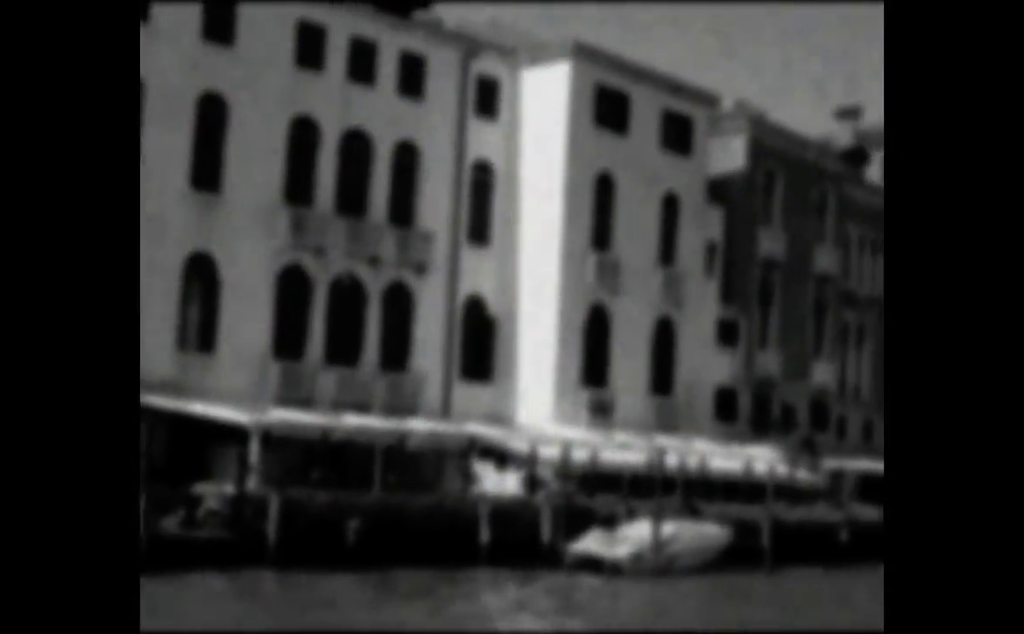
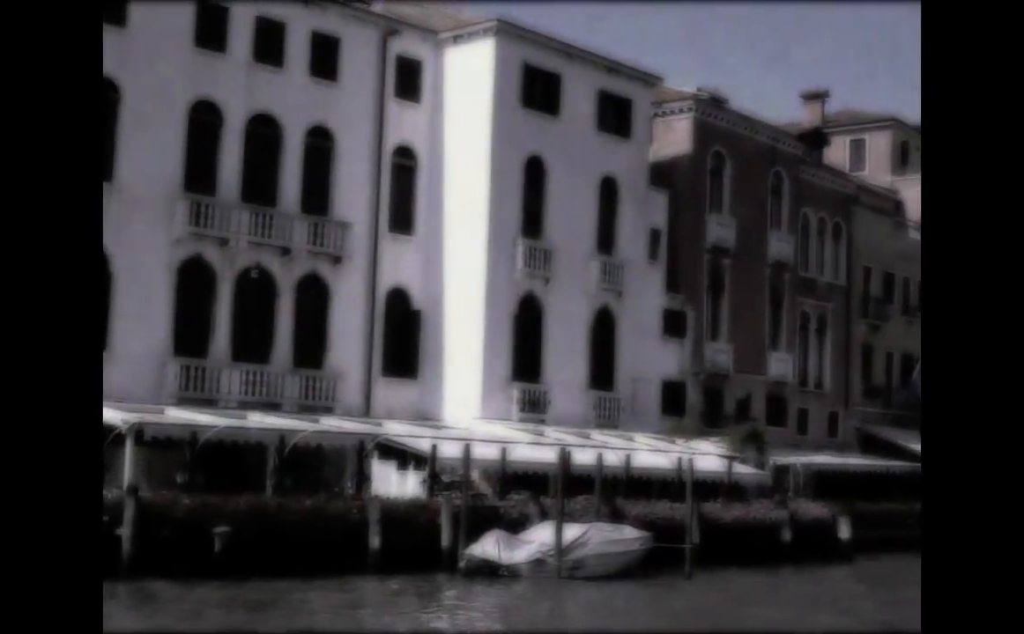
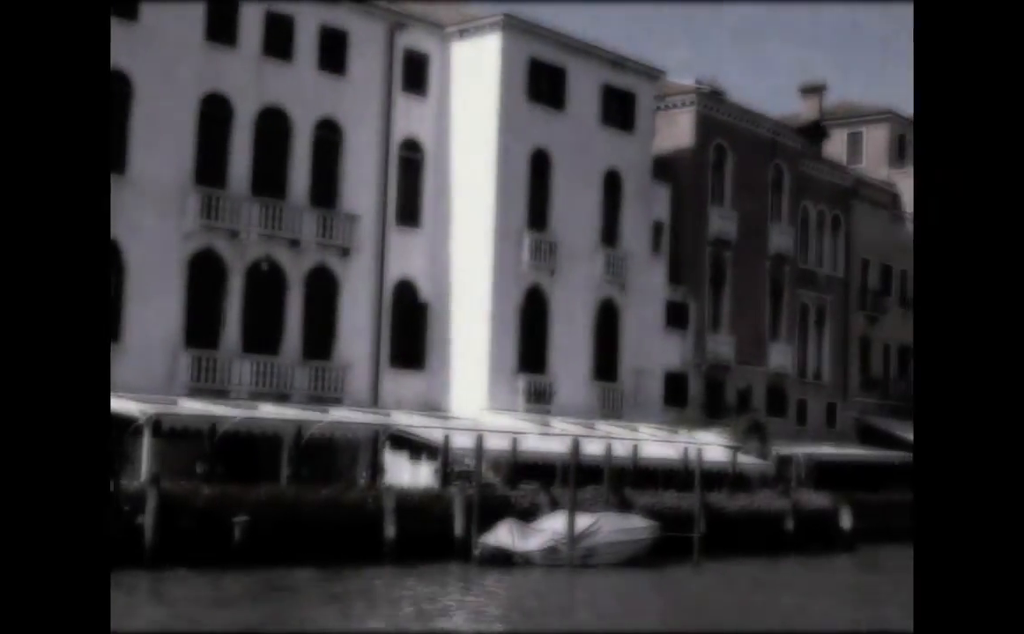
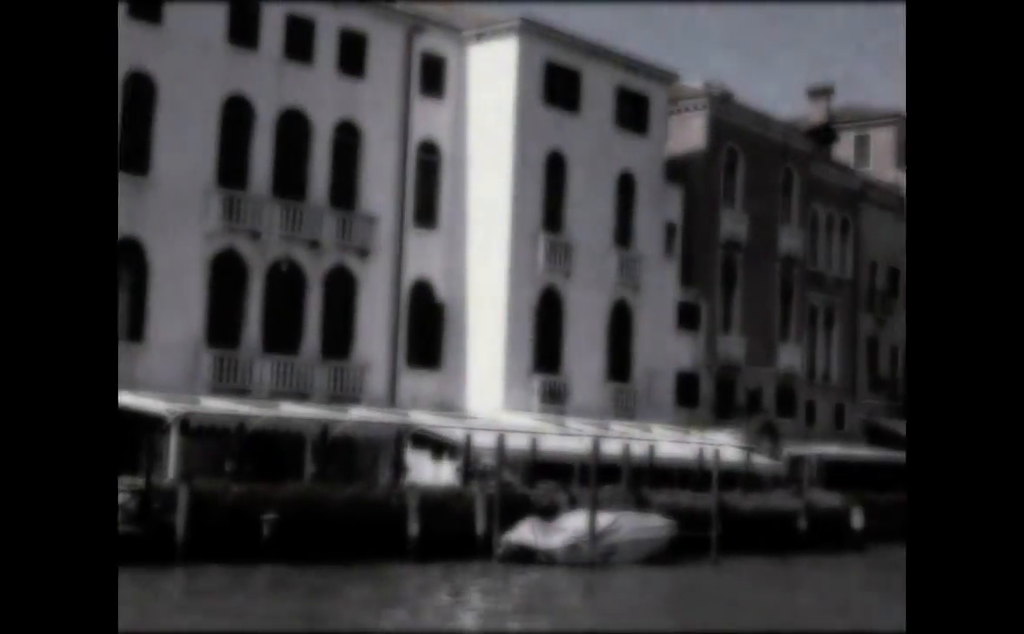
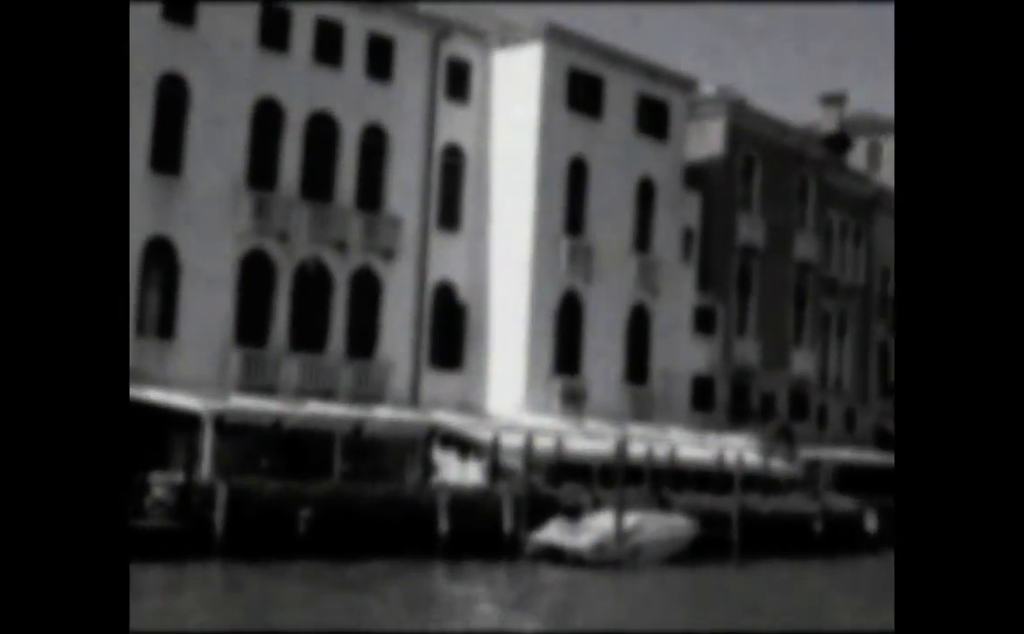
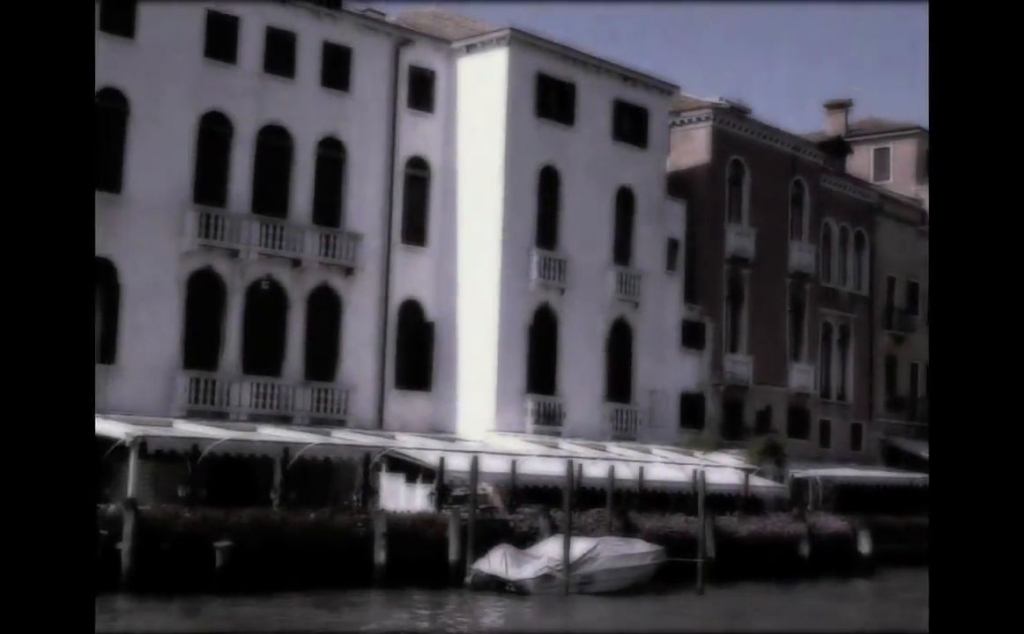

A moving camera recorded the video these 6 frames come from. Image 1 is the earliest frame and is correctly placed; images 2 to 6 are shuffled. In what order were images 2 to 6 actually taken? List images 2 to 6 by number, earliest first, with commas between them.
5, 4, 3, 2, 6
